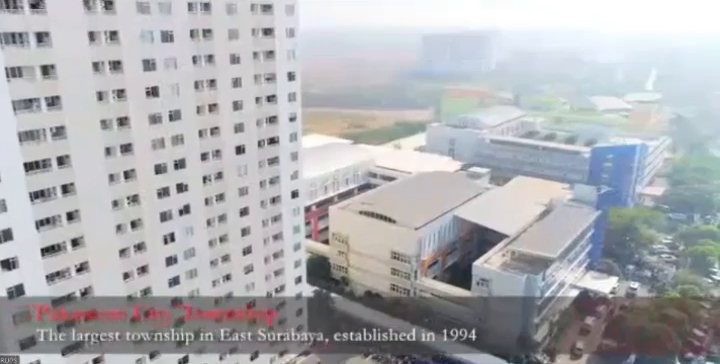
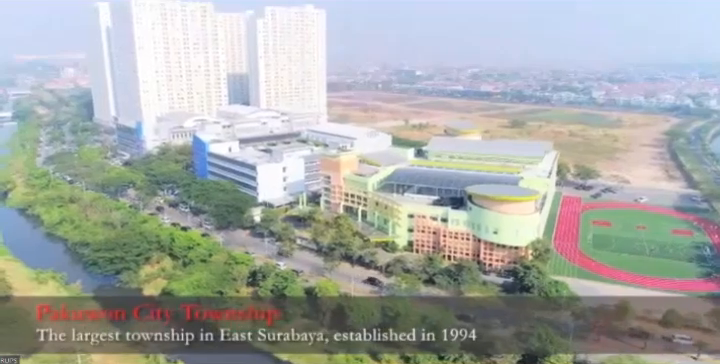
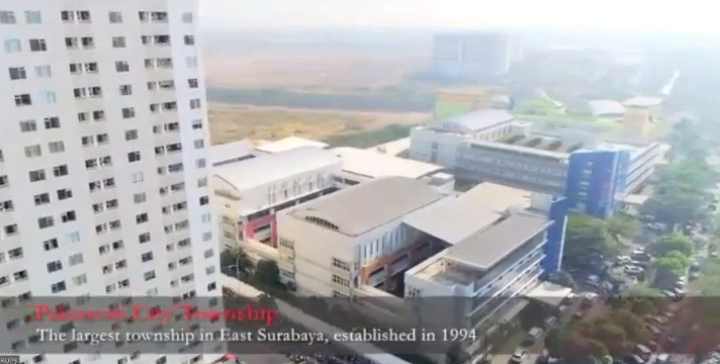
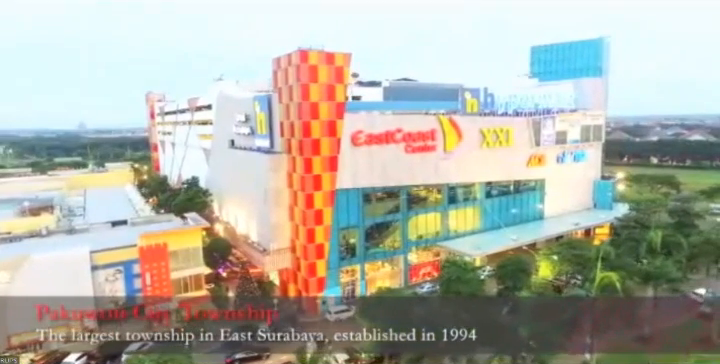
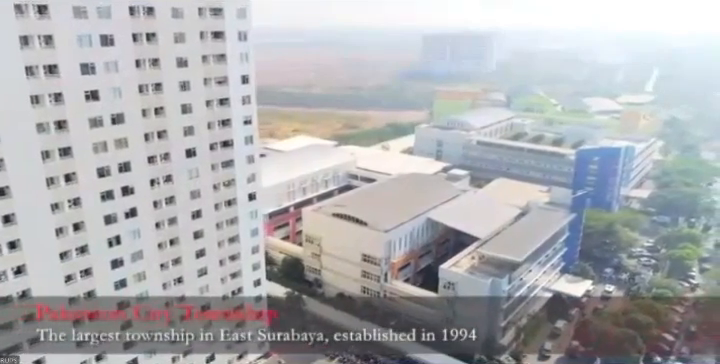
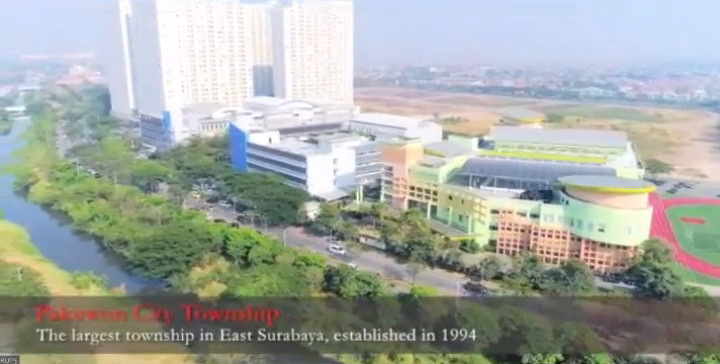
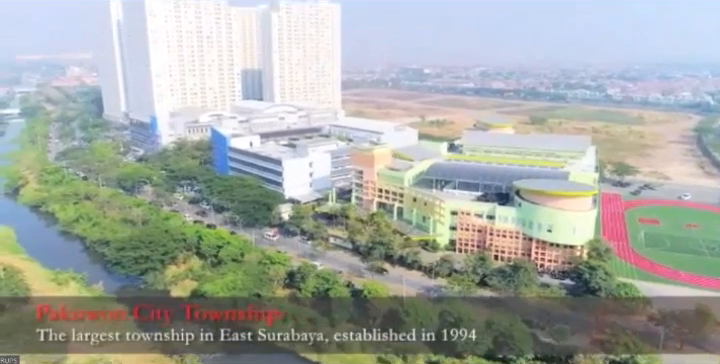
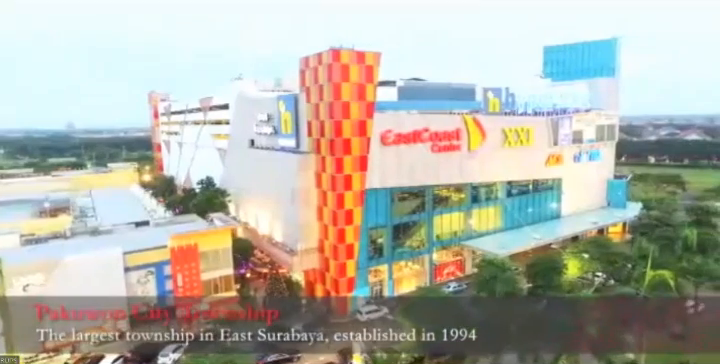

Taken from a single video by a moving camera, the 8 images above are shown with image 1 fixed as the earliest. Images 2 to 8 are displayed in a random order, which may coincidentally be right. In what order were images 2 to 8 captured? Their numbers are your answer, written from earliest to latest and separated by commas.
5, 3, 2, 7, 6, 8, 4
